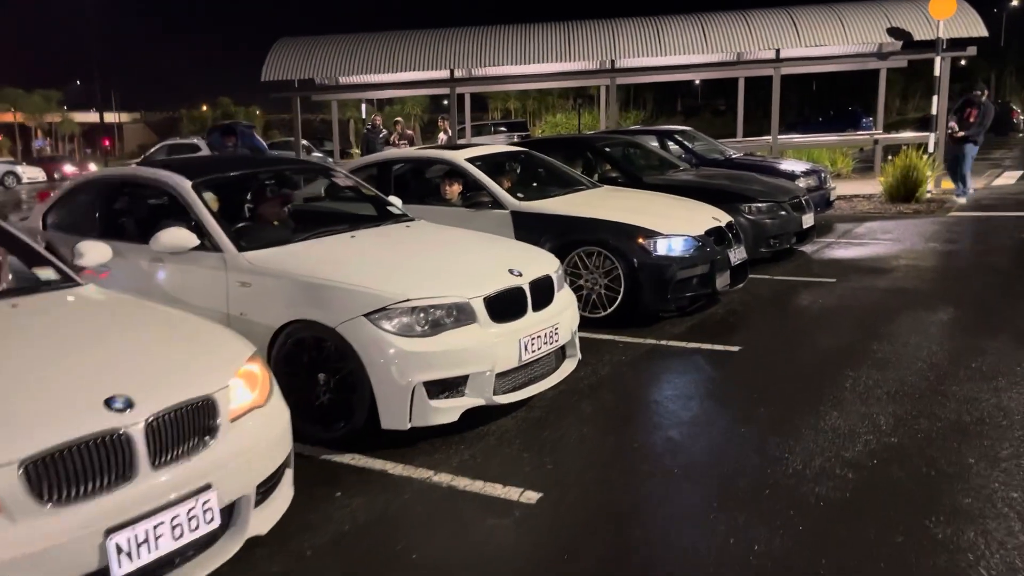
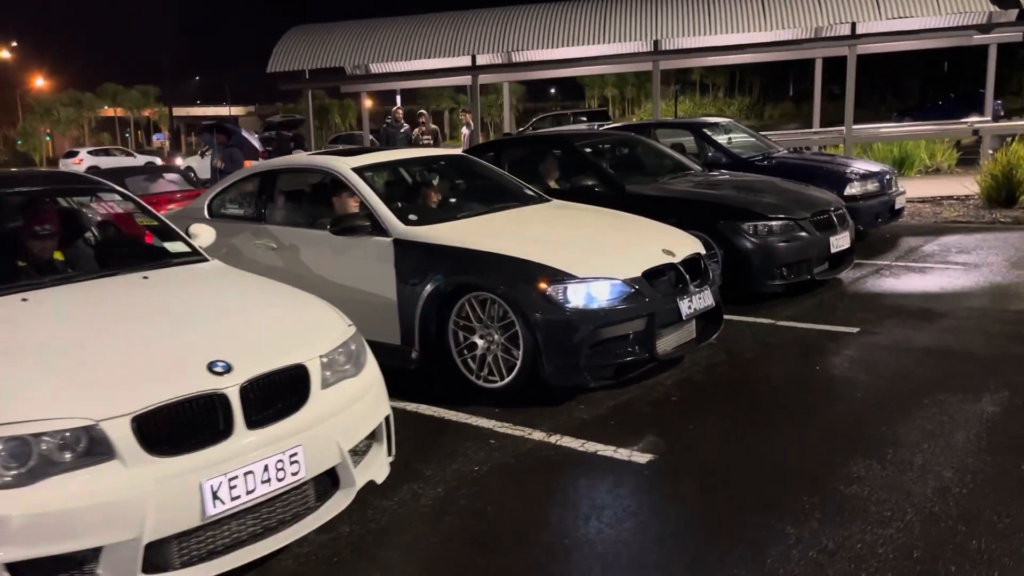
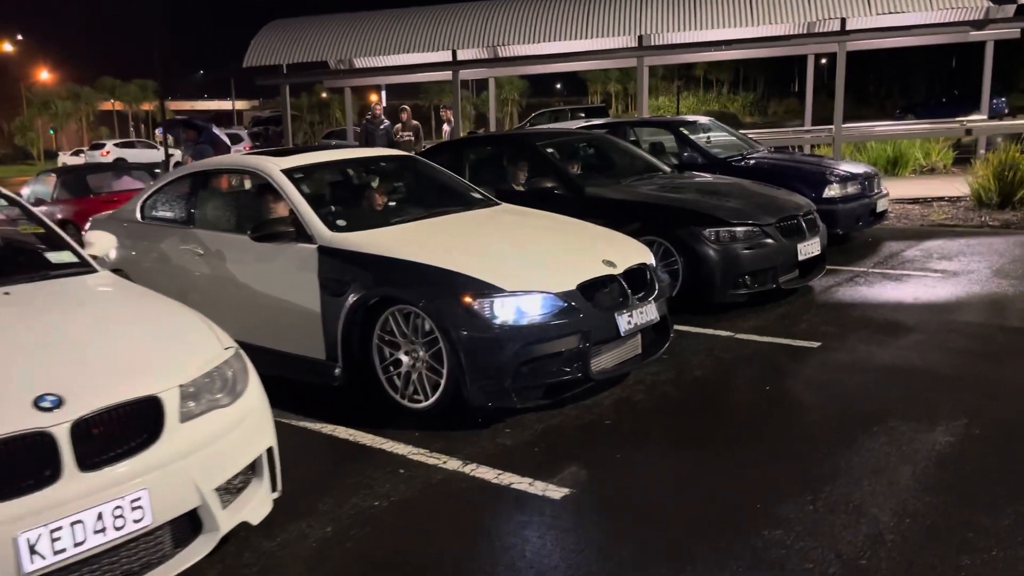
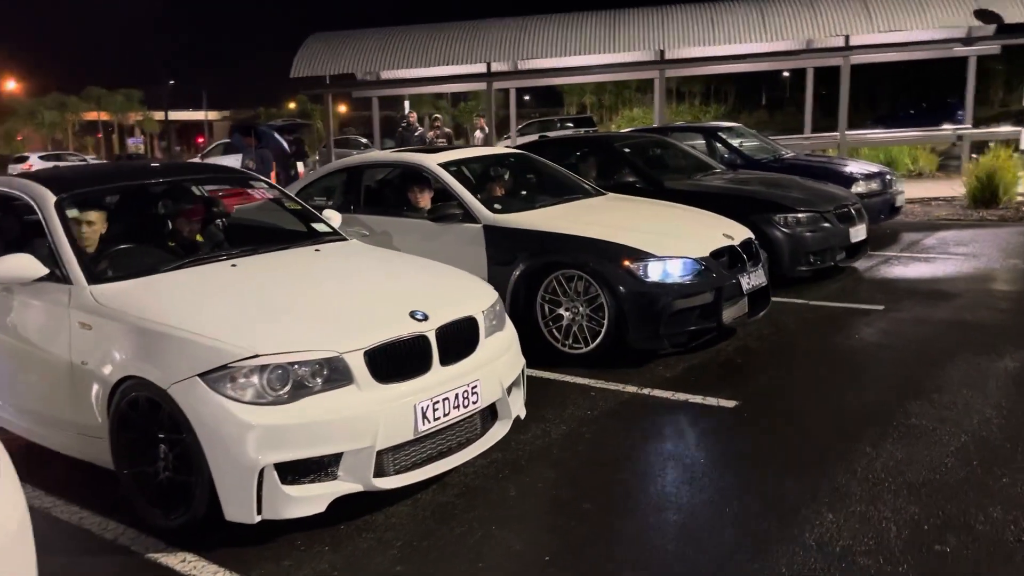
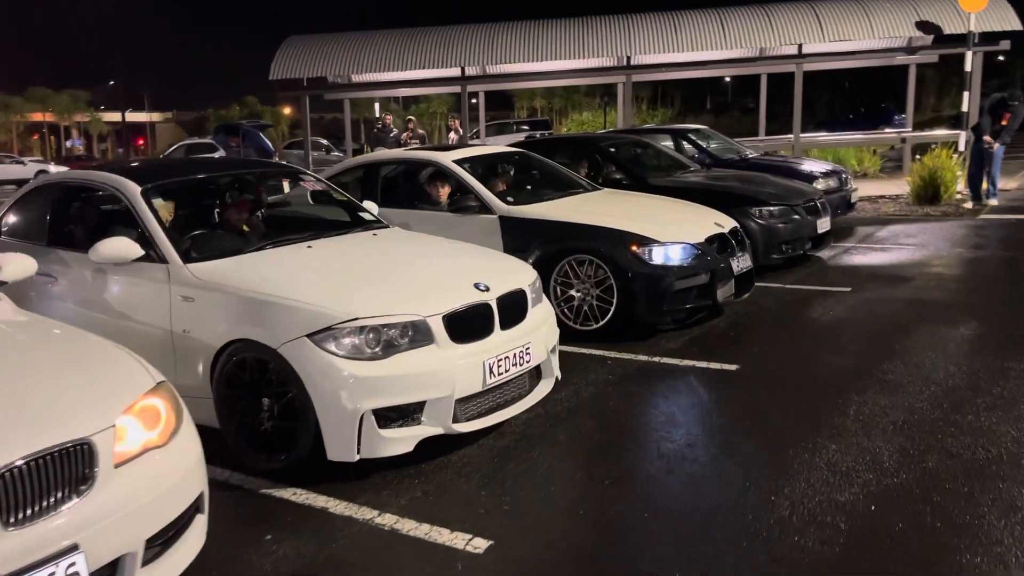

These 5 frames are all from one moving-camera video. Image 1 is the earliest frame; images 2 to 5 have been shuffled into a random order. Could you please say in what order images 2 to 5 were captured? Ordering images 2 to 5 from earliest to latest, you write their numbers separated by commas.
5, 4, 2, 3
